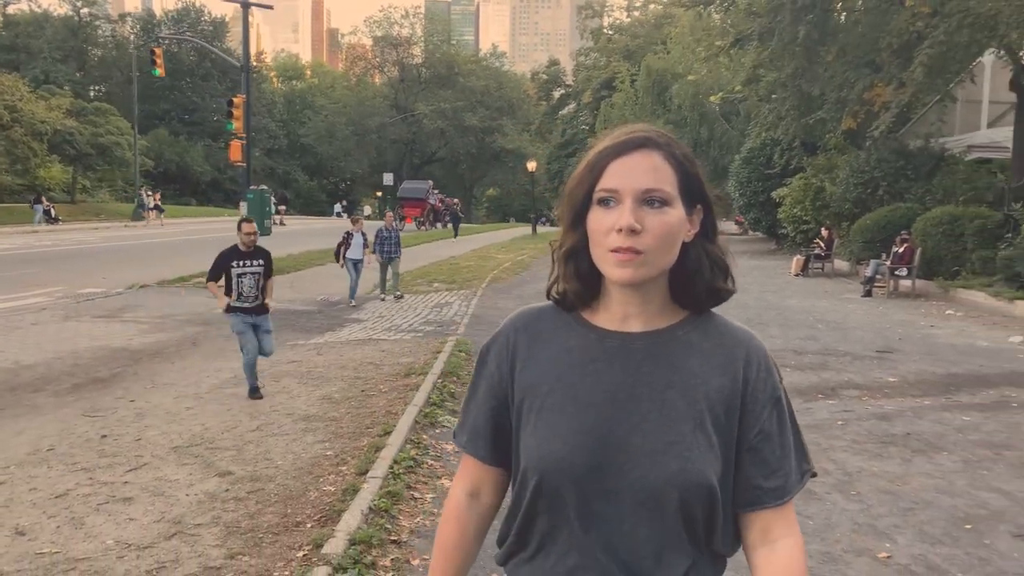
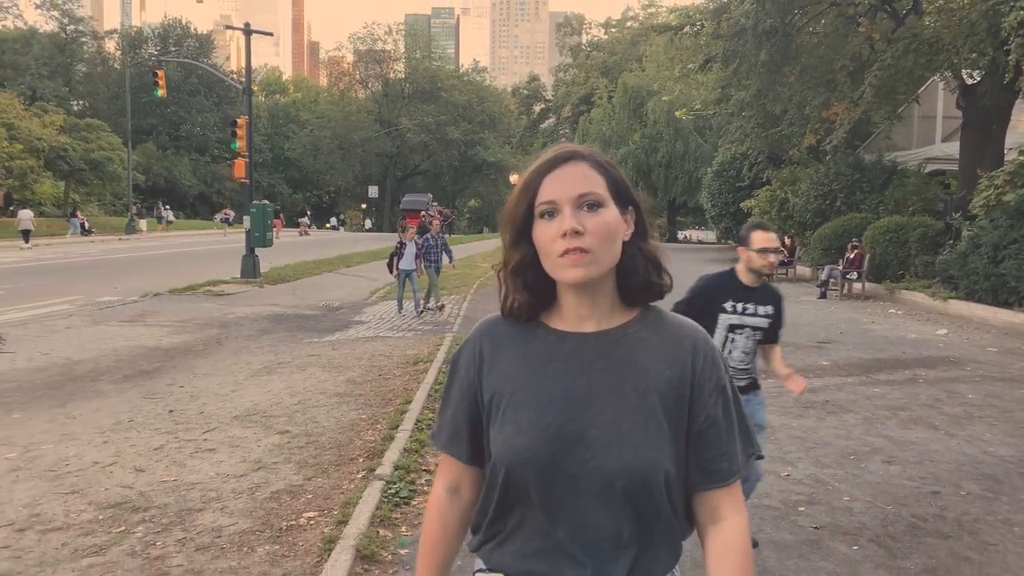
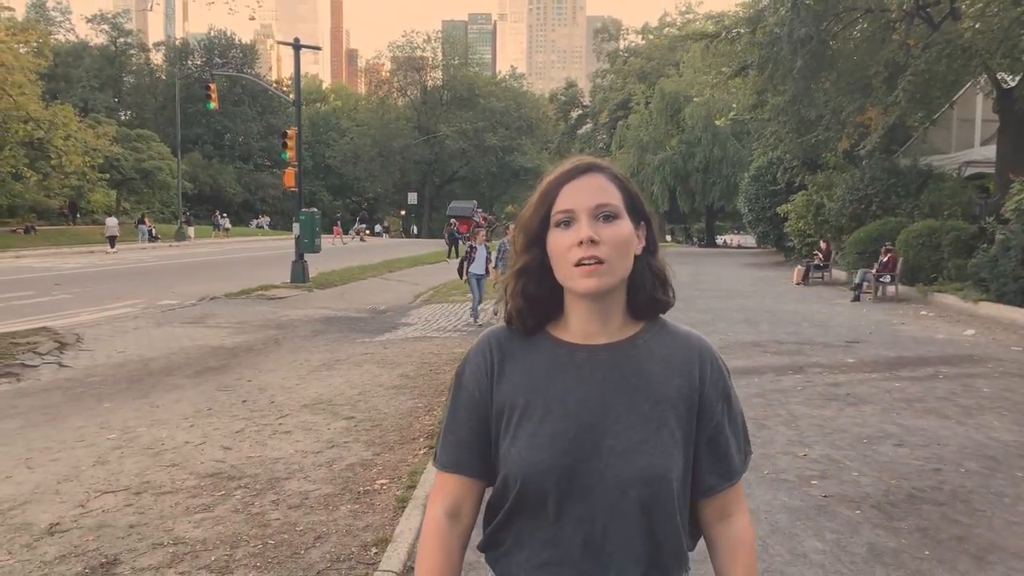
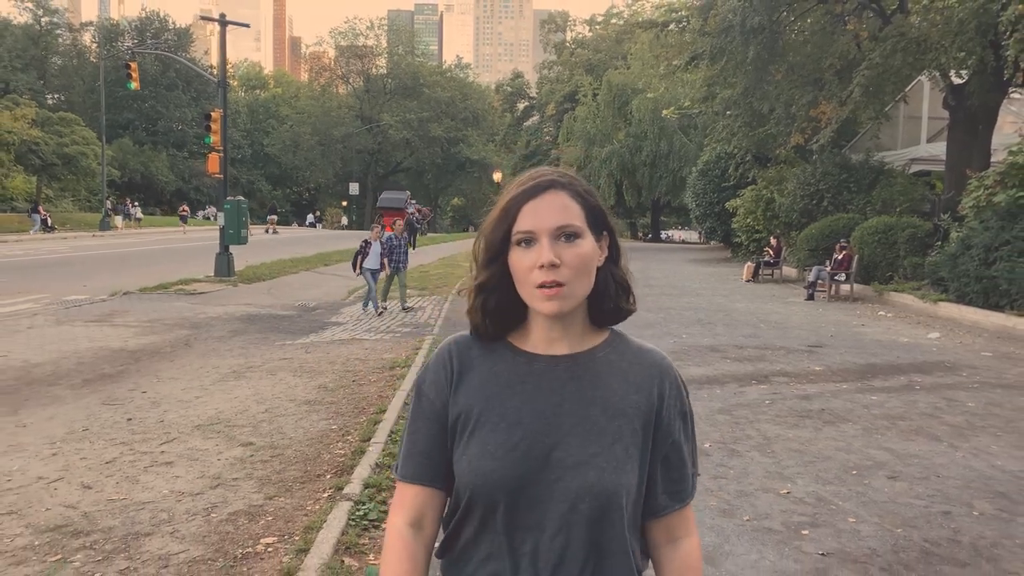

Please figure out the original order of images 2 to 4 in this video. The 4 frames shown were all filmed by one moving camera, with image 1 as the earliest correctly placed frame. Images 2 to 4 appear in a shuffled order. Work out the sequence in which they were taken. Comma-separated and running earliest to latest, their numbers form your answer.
4, 2, 3
